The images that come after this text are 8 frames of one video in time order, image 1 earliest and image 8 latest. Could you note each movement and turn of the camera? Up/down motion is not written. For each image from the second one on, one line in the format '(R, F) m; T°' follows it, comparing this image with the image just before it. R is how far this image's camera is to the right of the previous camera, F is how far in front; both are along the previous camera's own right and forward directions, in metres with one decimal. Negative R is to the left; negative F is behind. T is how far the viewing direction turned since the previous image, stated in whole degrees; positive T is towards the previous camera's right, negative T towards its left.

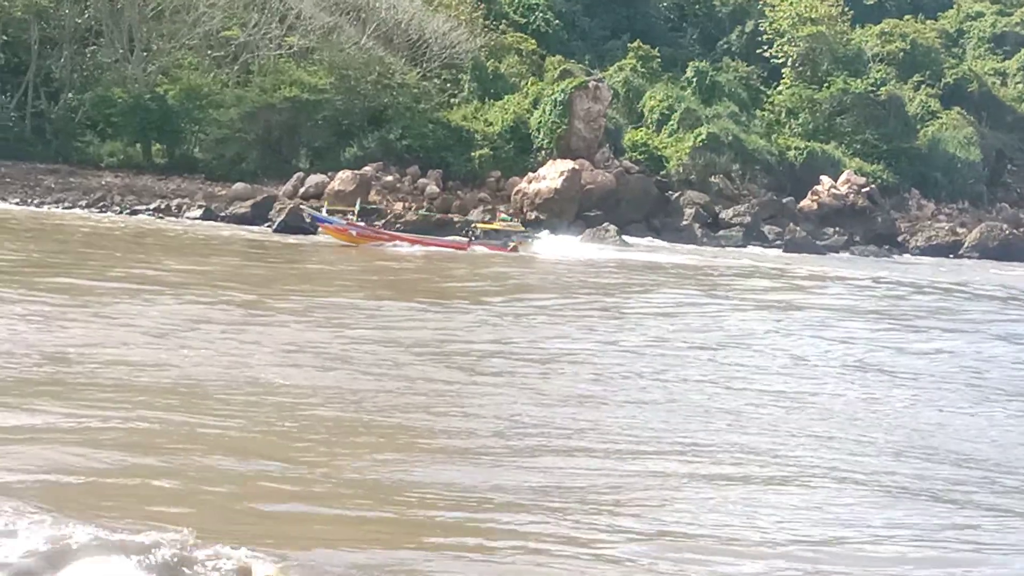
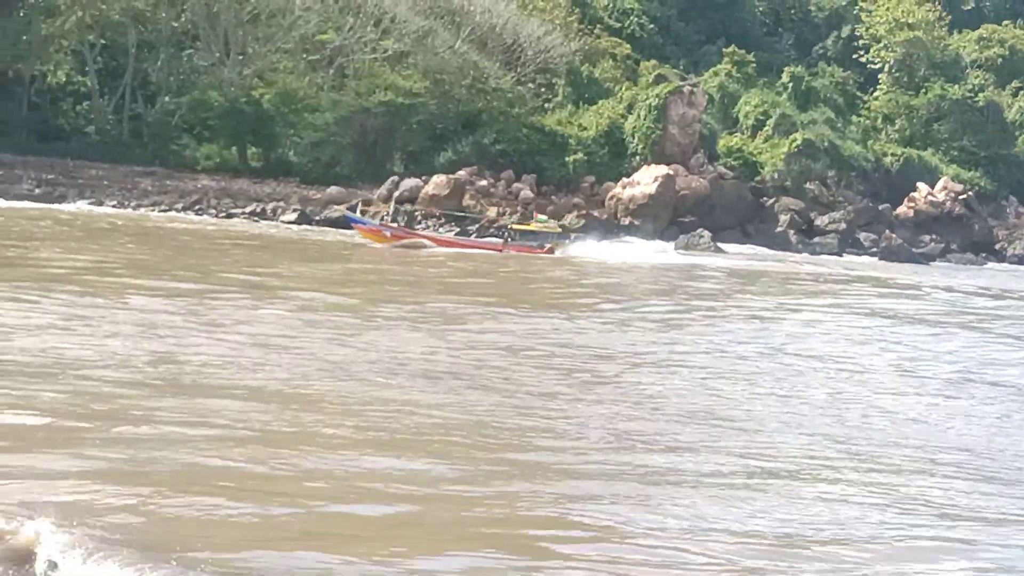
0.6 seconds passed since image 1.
(-0.5, +0.1) m; -2°
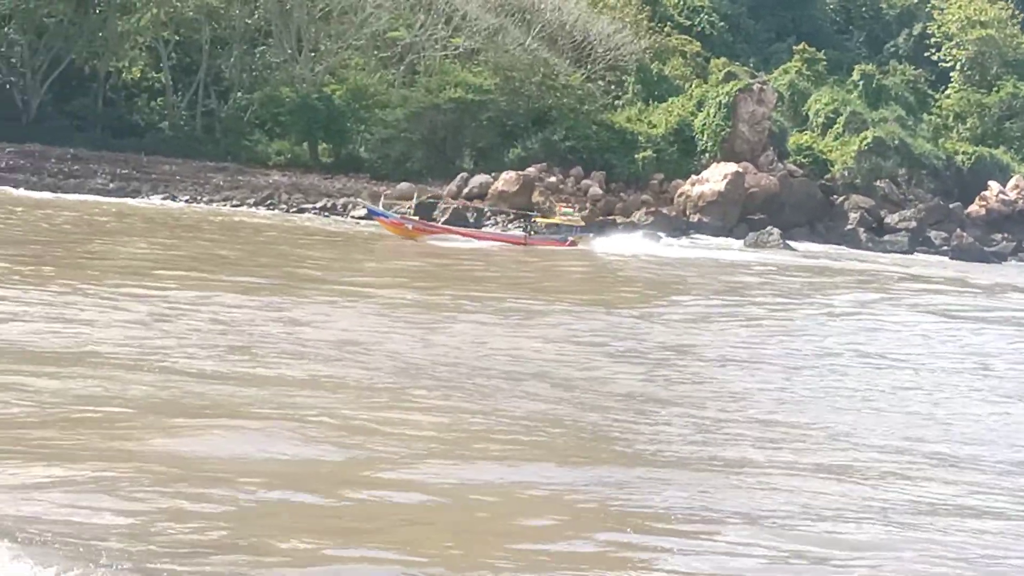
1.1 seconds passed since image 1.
(-0.1, -0.1) m; -2°
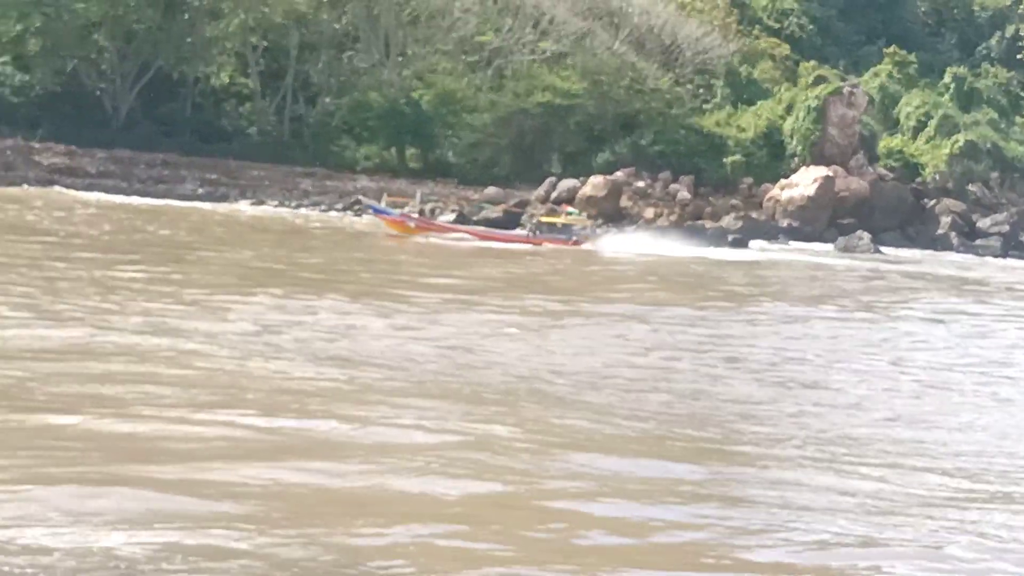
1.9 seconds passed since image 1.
(-0.7, +0.1) m; -2°
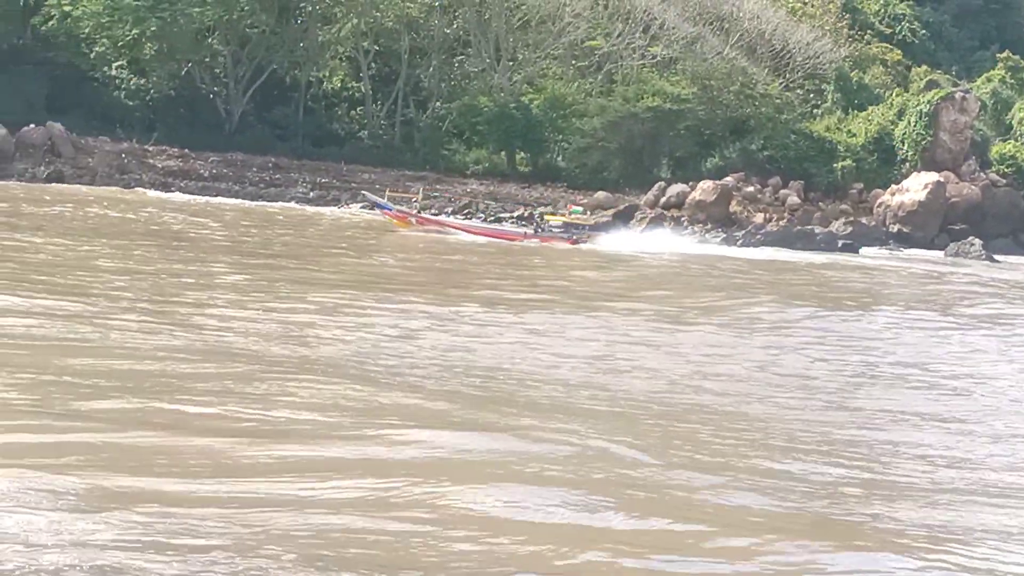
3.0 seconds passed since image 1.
(-0.8, -0.1) m; -2°
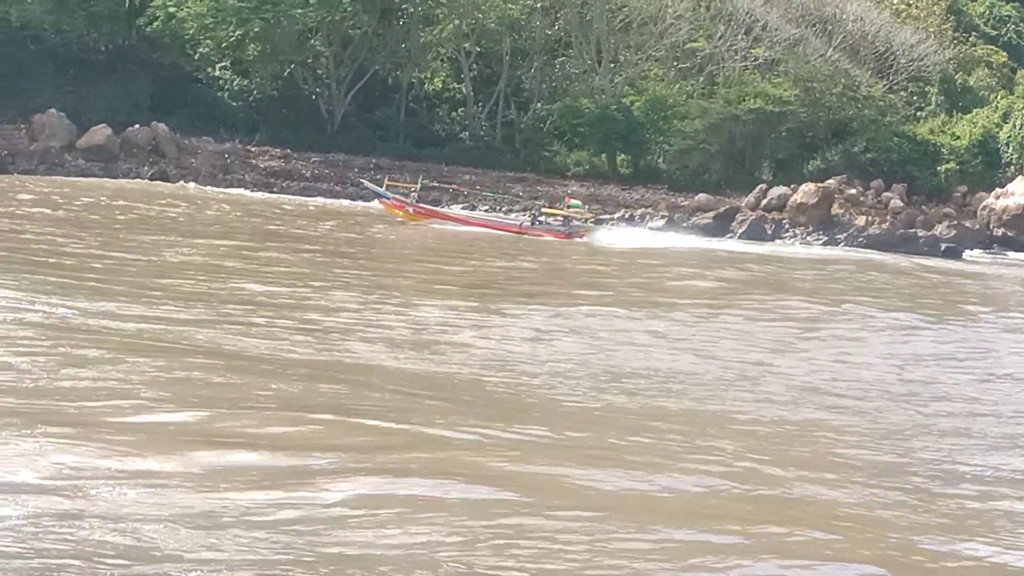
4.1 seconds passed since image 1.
(-0.7, 0.0) m; -2°
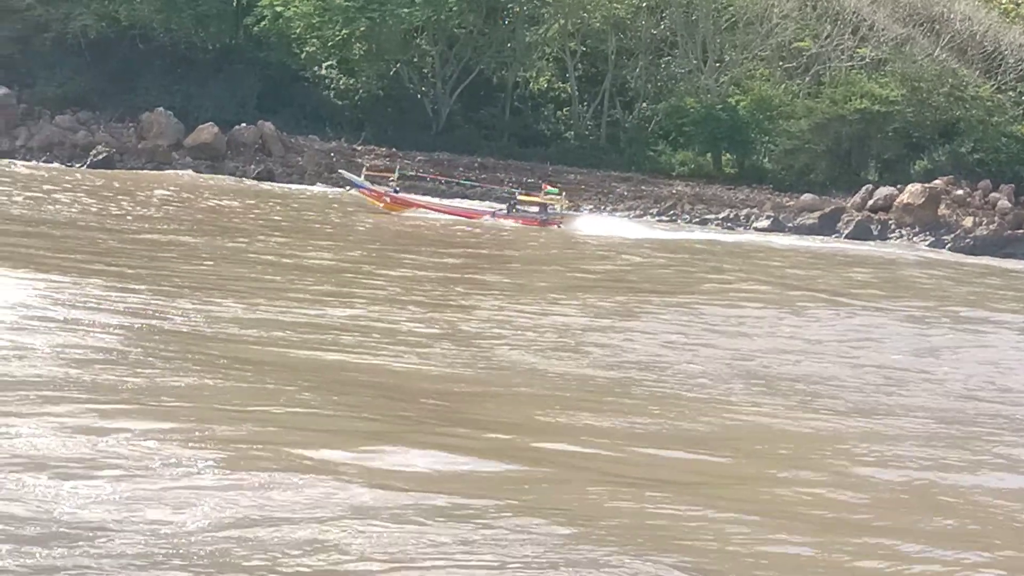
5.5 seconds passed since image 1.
(-1.0, 0.0) m; -1°
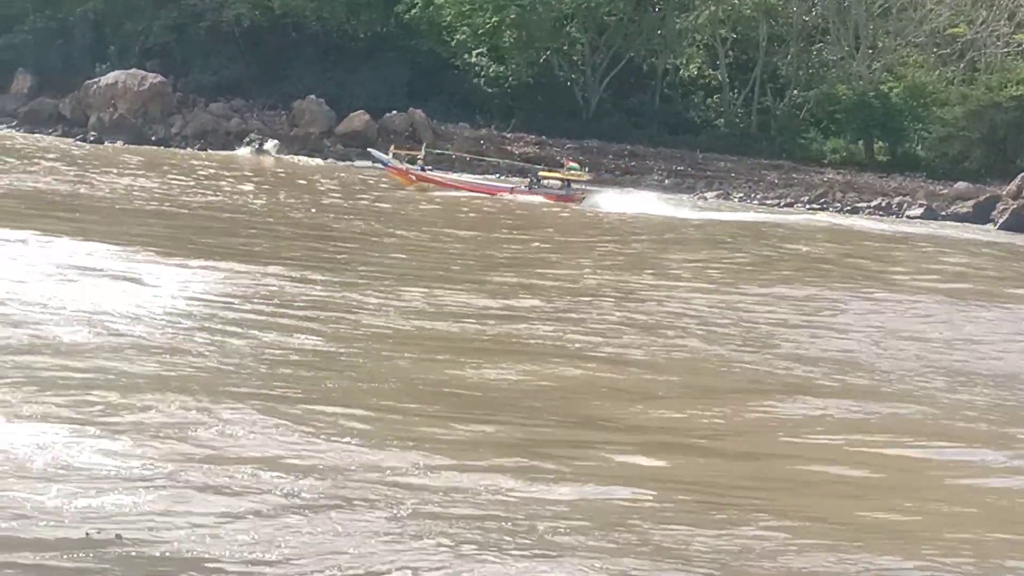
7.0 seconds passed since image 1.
(-1.3, -0.1) m; -2°
